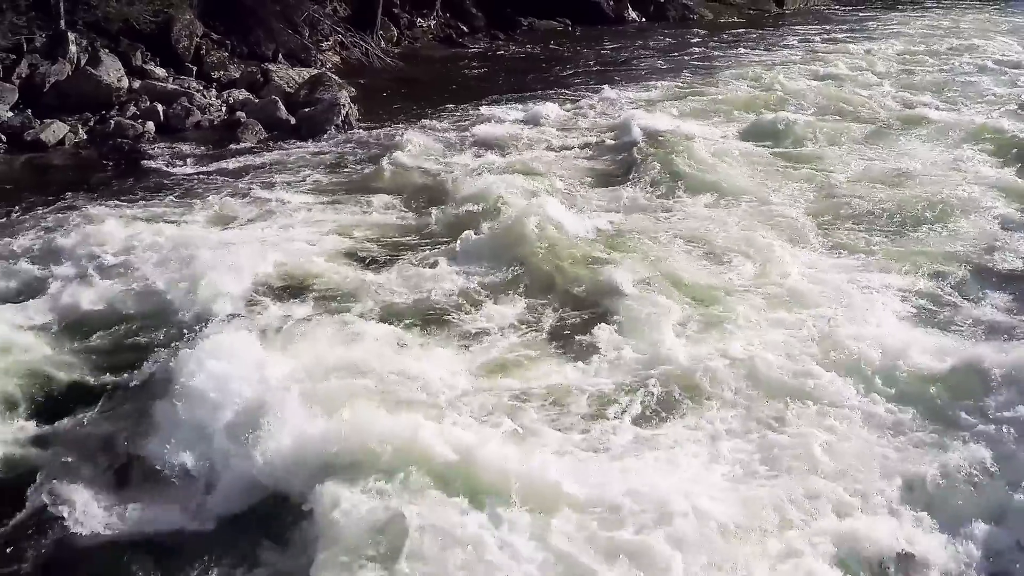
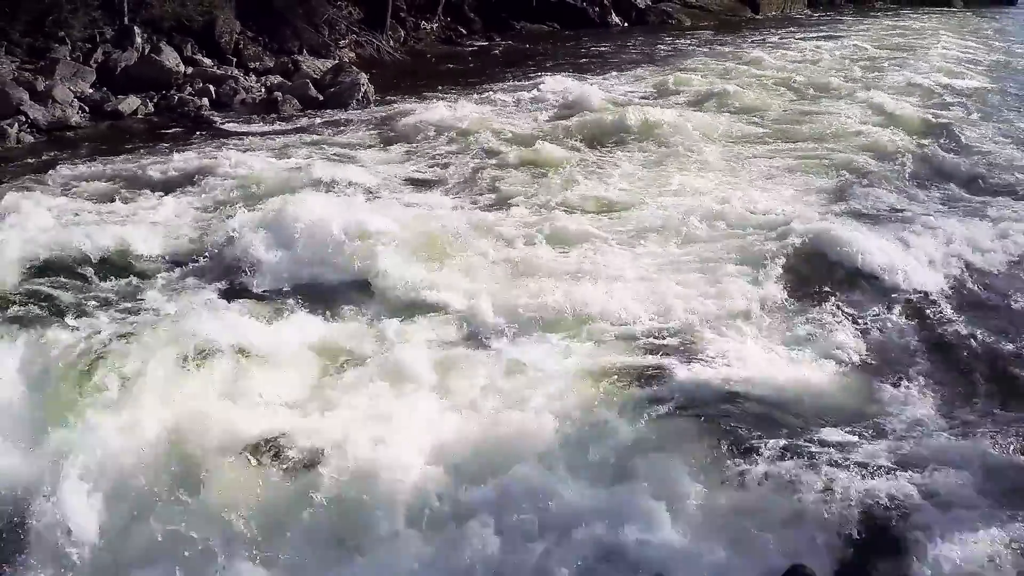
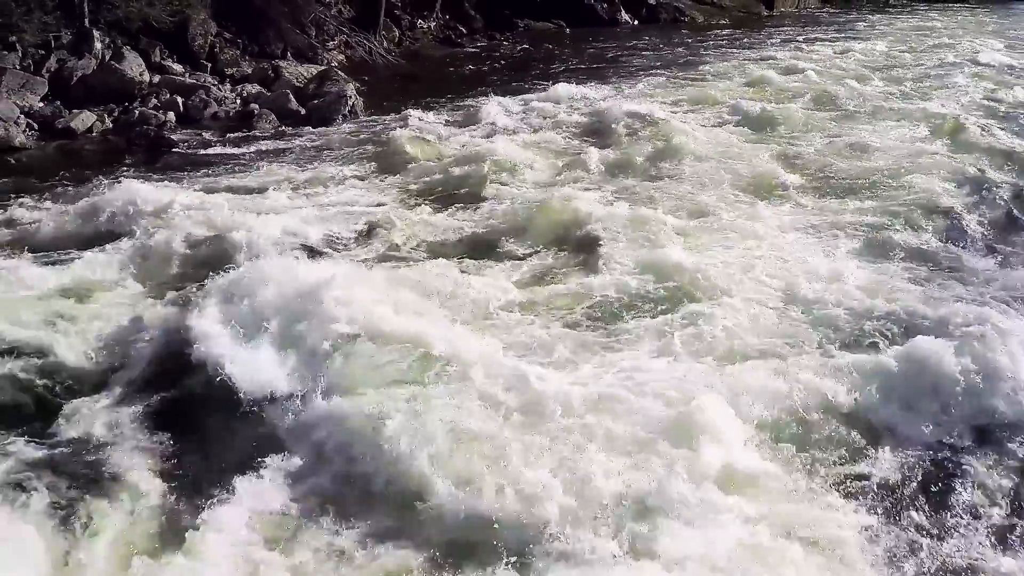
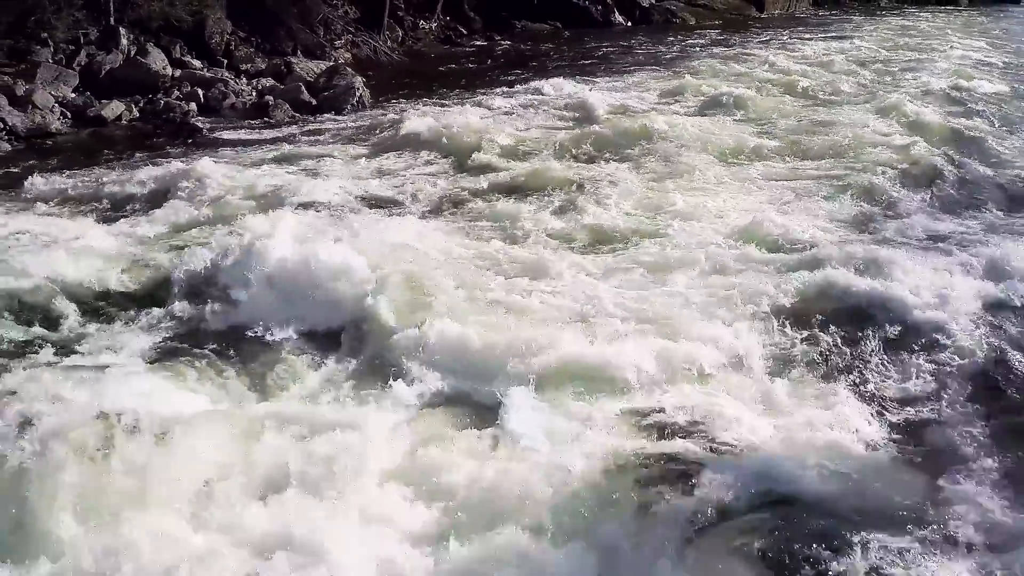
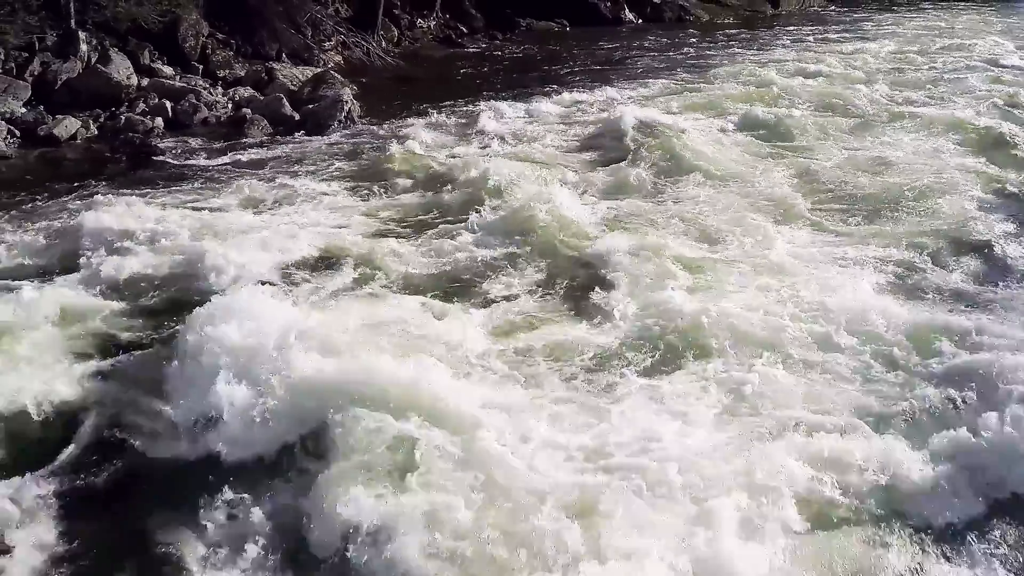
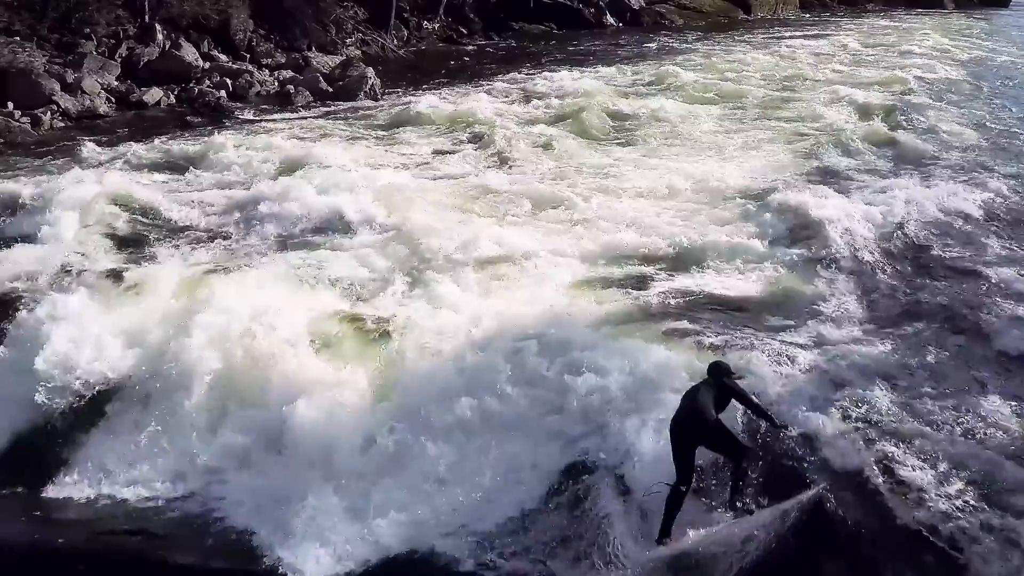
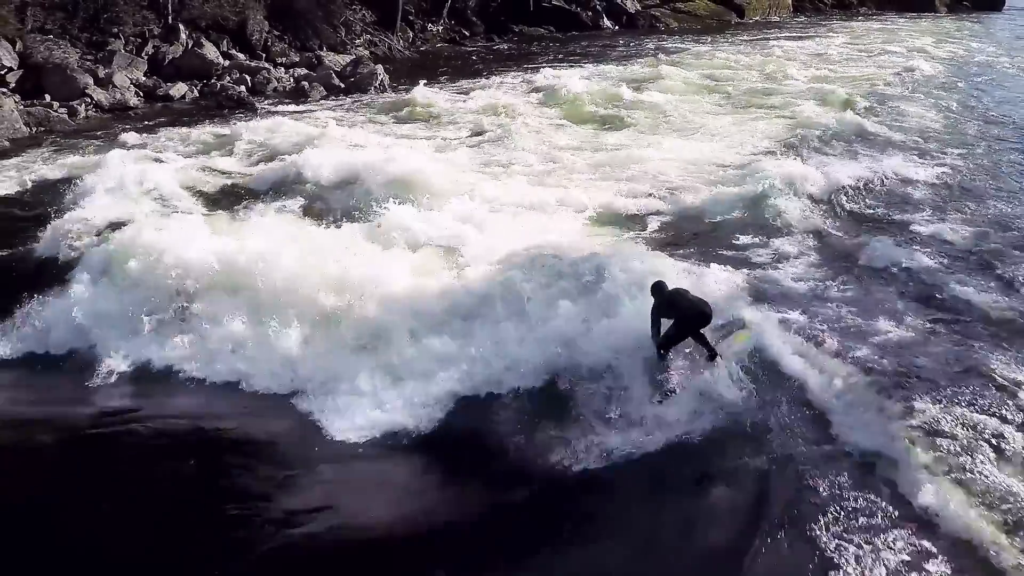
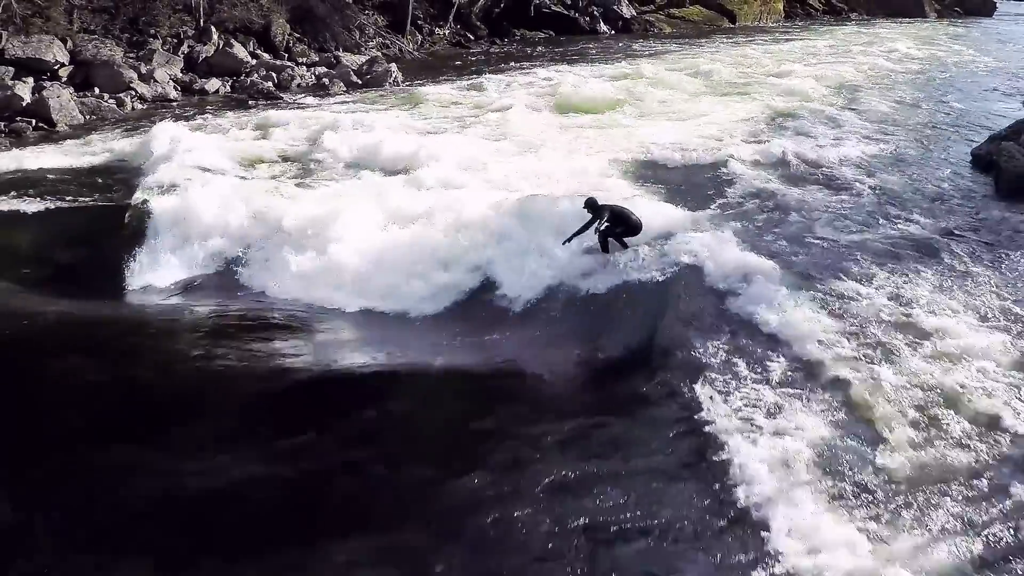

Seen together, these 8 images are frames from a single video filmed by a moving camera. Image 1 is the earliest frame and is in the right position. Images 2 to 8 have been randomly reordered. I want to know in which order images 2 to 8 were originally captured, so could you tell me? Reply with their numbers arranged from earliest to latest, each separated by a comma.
5, 3, 4, 2, 6, 7, 8
